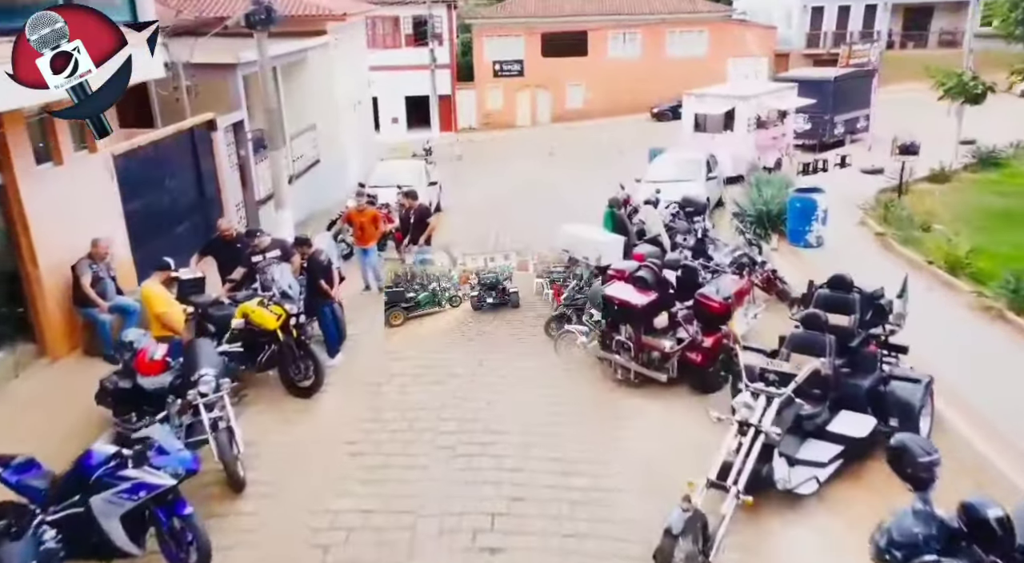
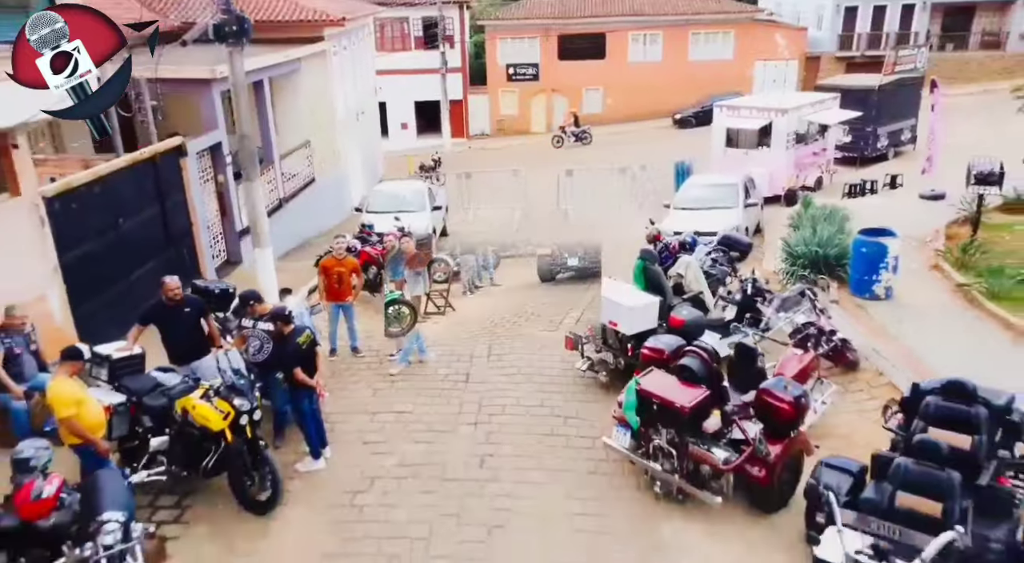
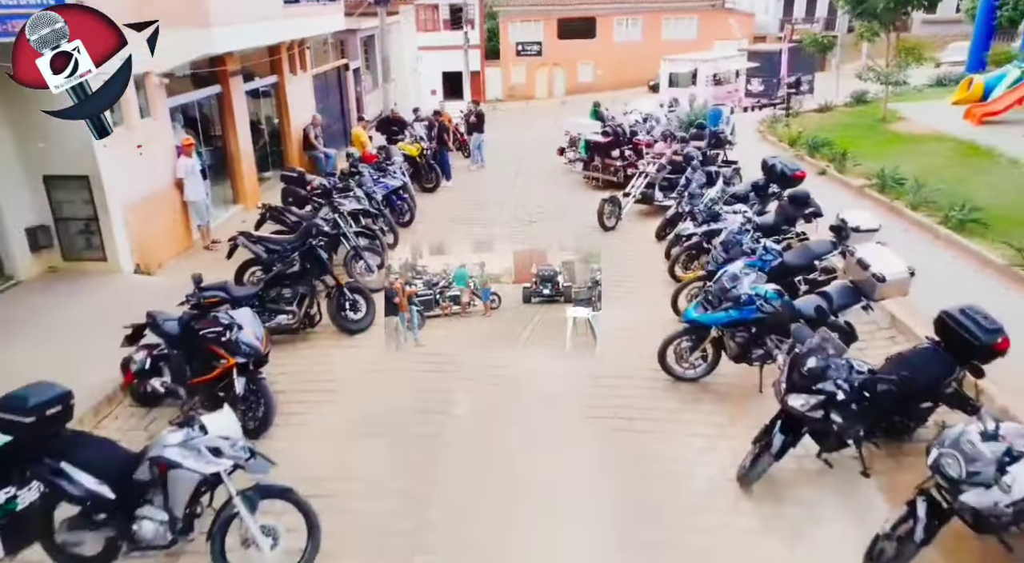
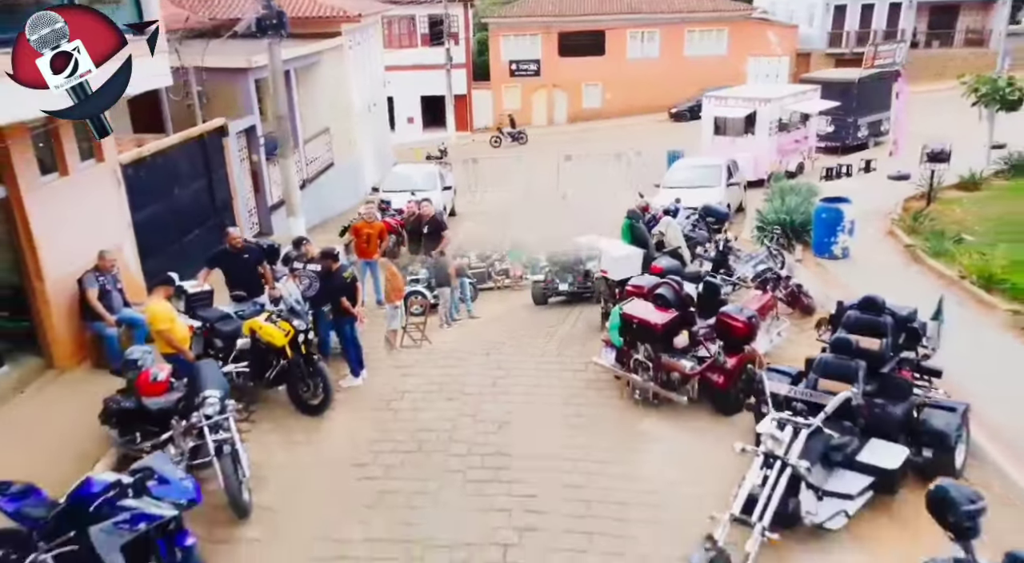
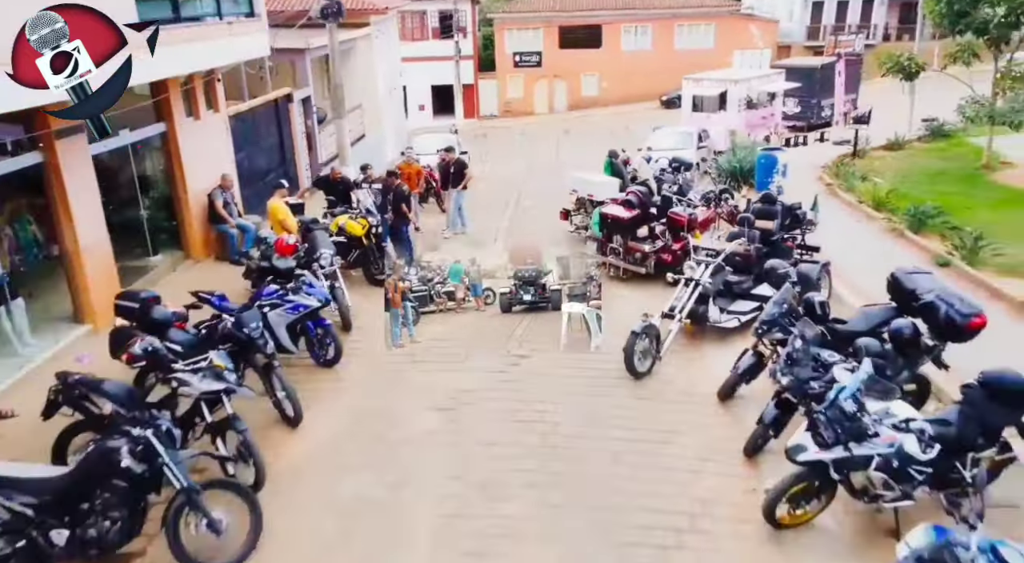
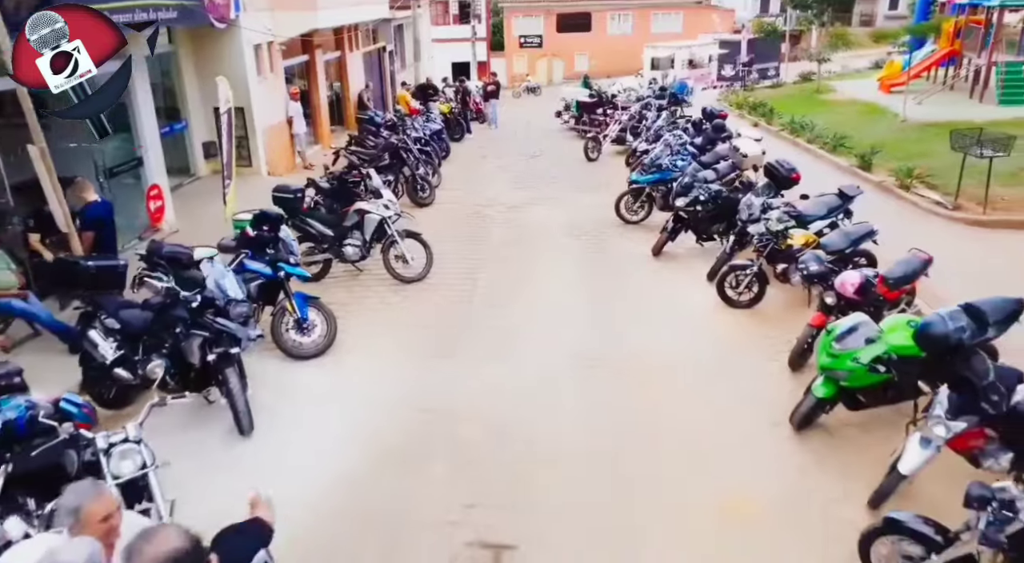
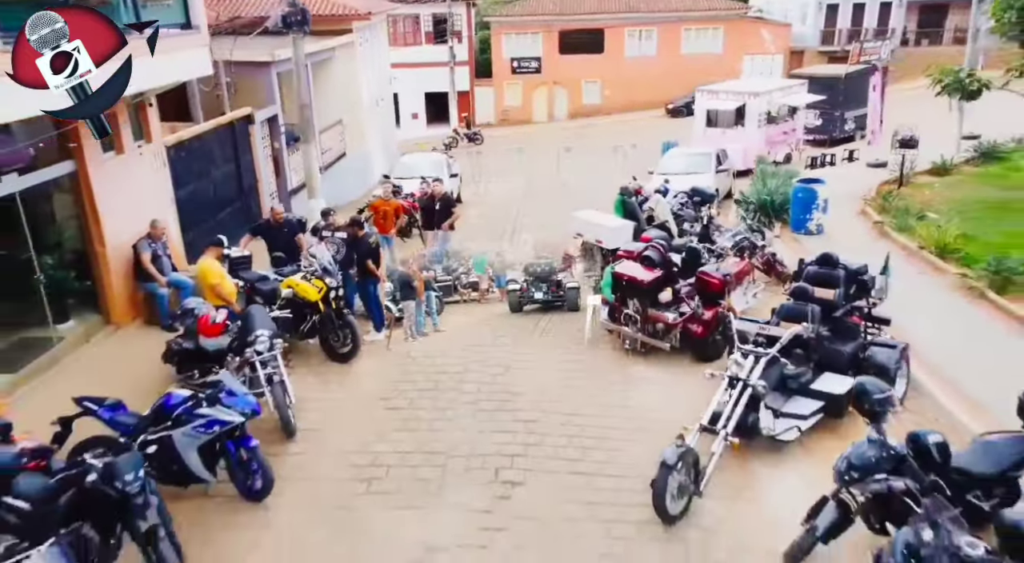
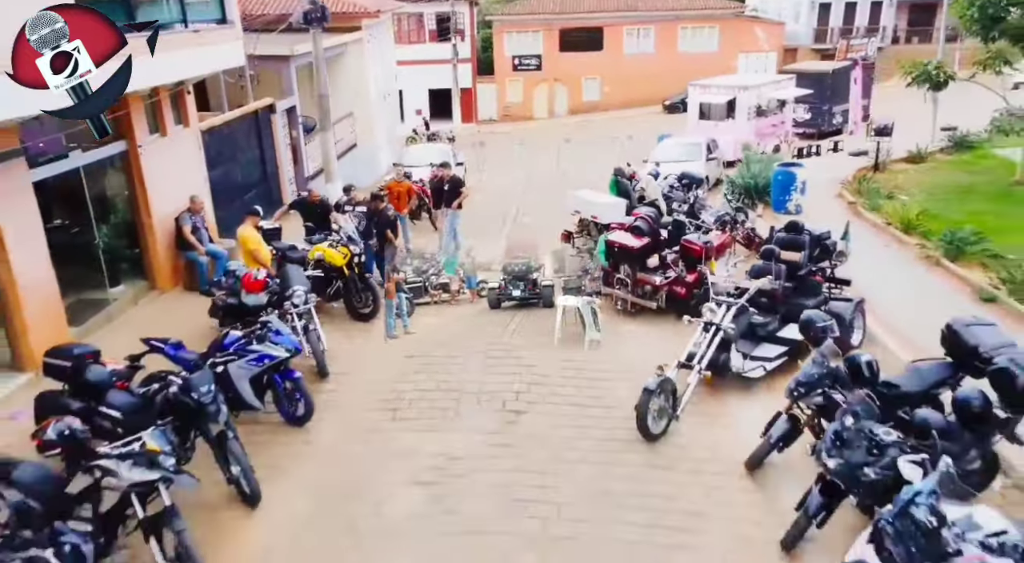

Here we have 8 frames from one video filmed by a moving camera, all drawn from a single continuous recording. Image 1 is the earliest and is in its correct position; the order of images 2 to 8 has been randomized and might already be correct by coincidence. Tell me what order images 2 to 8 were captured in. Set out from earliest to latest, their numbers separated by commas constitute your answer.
2, 4, 7, 8, 5, 3, 6
